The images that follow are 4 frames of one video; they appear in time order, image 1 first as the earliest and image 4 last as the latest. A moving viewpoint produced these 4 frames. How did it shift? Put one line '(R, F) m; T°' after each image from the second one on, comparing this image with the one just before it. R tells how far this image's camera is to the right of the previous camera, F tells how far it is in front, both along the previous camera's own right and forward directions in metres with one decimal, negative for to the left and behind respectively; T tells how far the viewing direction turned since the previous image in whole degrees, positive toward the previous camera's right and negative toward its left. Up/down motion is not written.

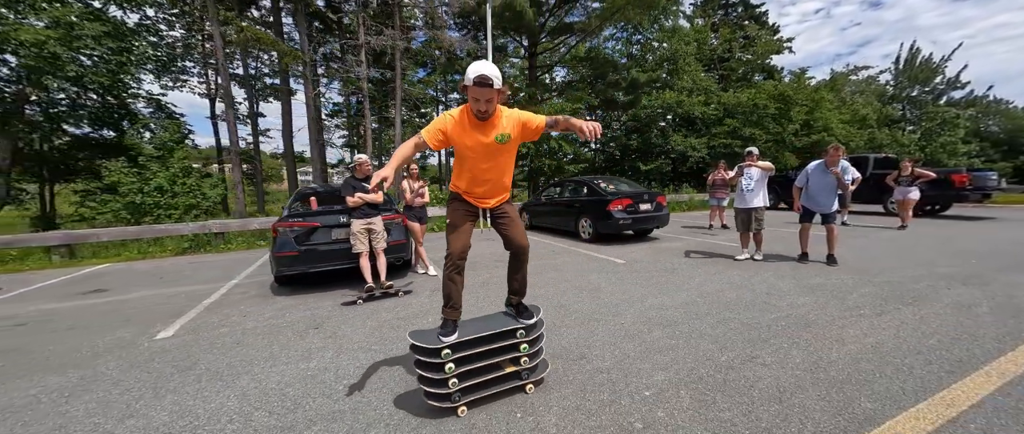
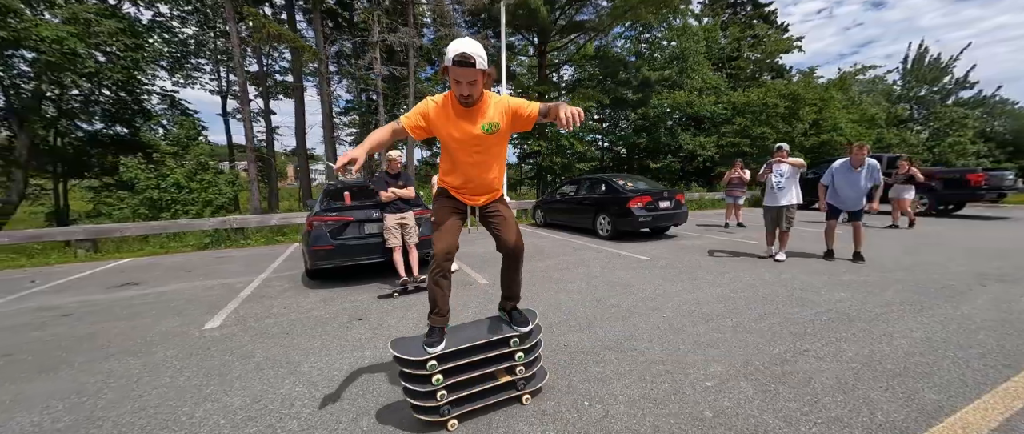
(-0.4, 0.0) m; 0°
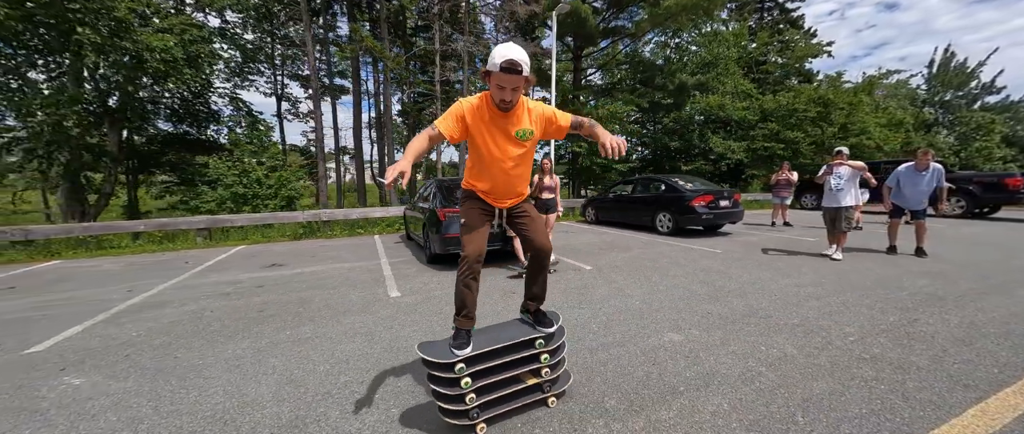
(-1.5, -0.6) m; -1°
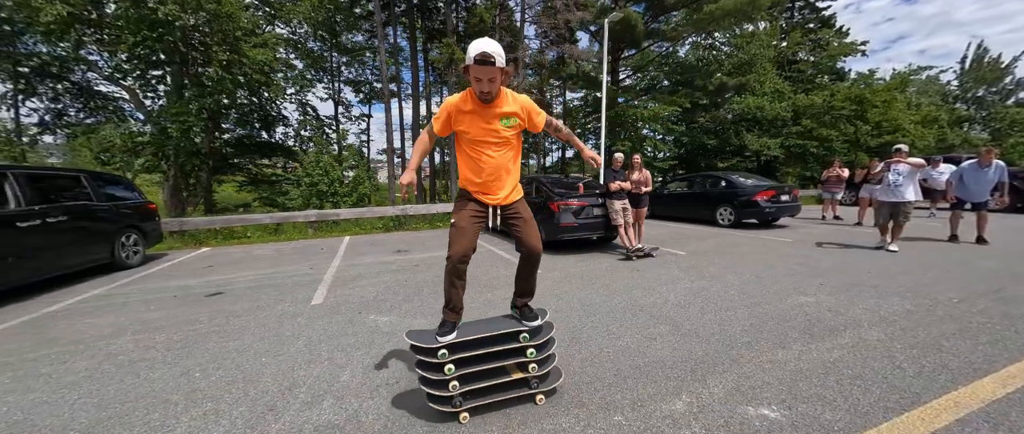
(-1.6, -0.8) m; -2°
